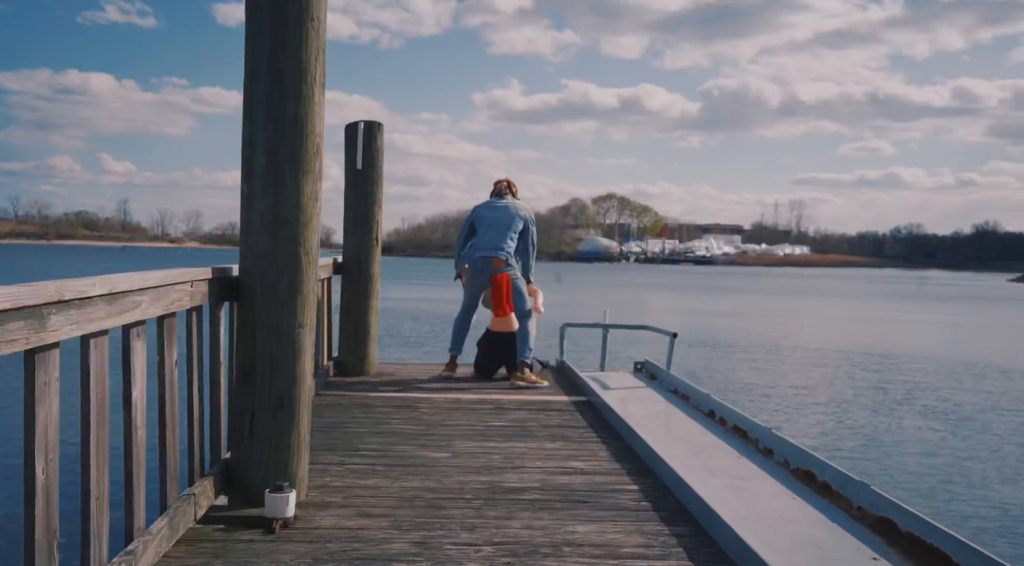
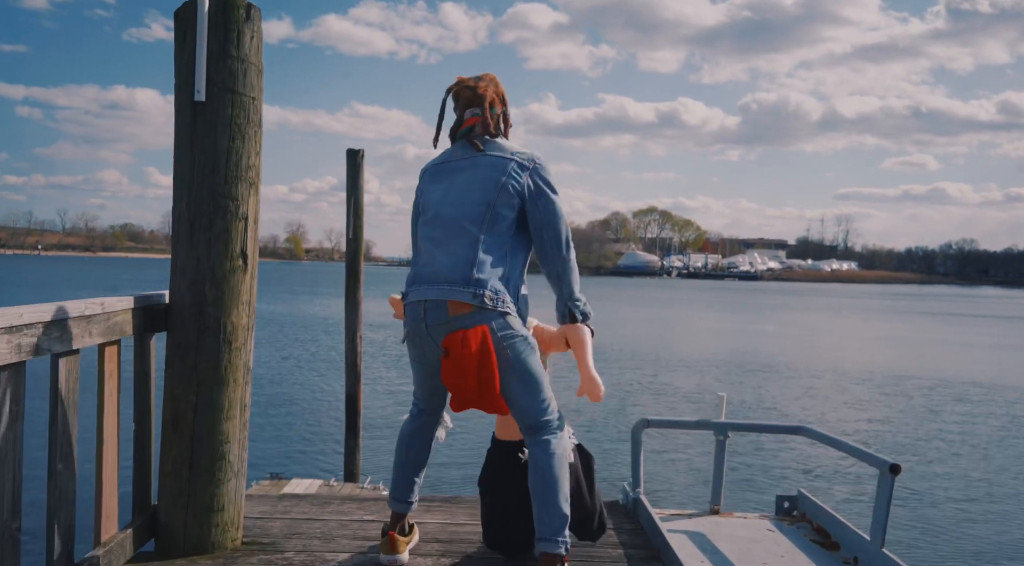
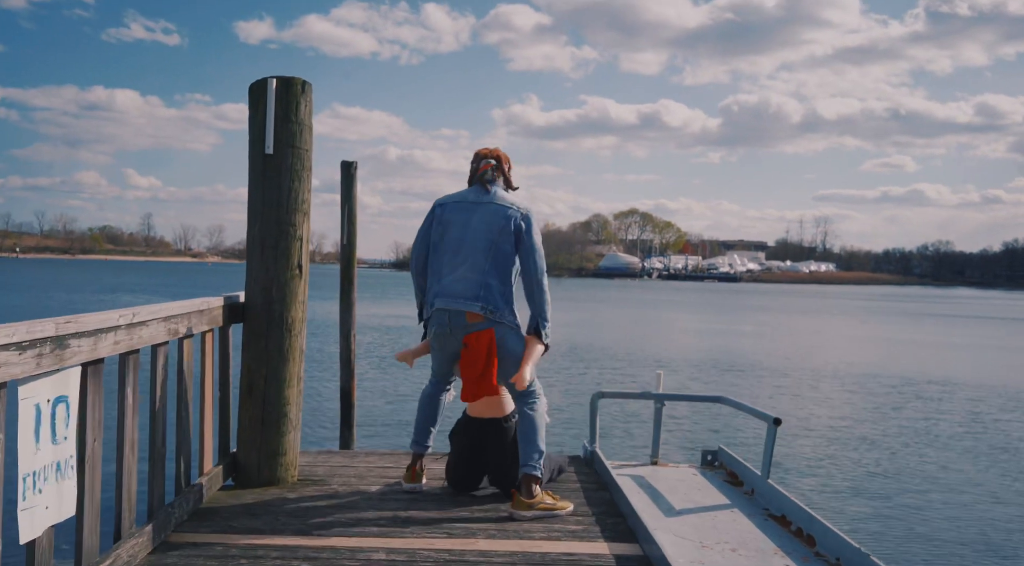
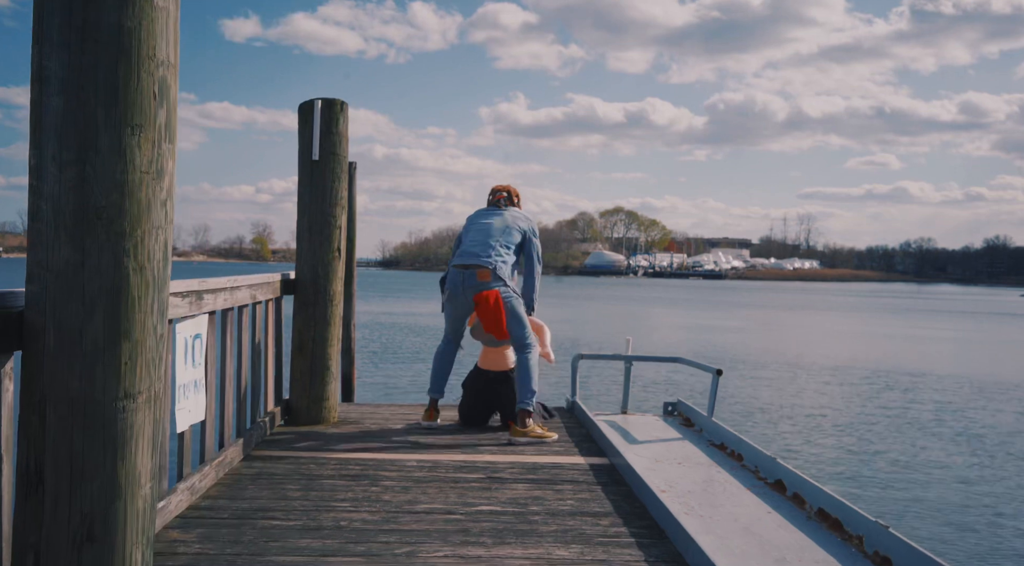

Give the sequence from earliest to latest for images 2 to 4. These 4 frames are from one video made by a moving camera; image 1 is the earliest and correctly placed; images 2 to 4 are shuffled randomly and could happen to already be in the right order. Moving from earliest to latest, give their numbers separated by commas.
4, 3, 2
